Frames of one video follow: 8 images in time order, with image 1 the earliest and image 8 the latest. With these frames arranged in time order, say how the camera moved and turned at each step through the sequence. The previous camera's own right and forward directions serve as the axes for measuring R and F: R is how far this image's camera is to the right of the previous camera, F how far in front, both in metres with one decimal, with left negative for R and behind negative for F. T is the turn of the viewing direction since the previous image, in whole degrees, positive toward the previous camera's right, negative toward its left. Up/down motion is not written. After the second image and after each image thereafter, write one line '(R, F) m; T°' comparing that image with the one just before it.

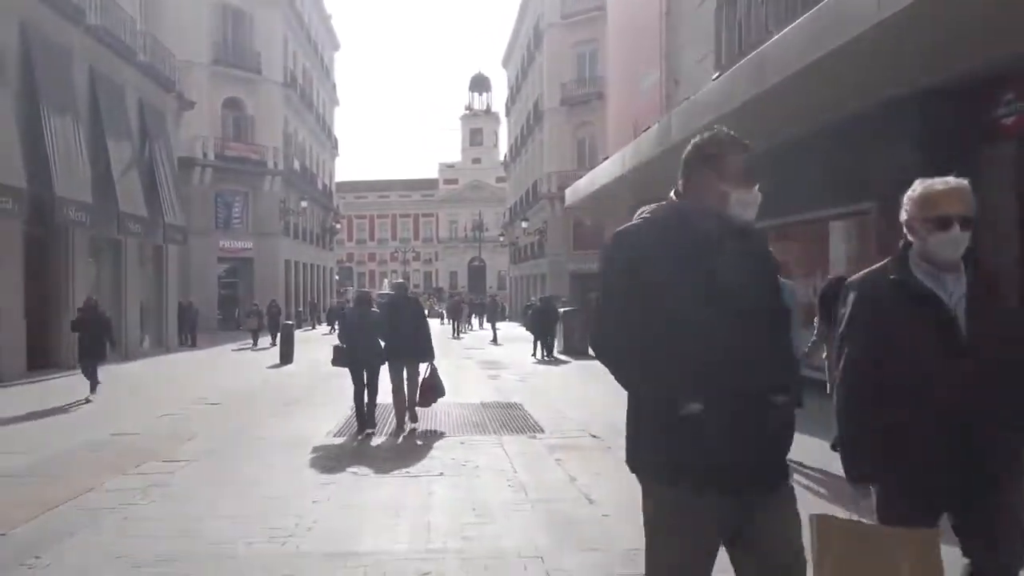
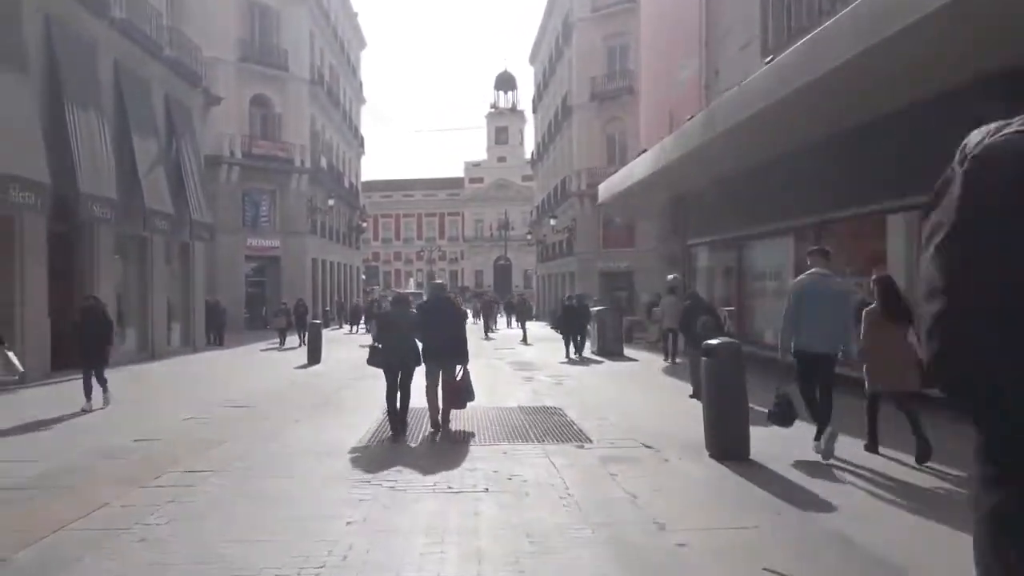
(-0.2, +0.6) m; -2°
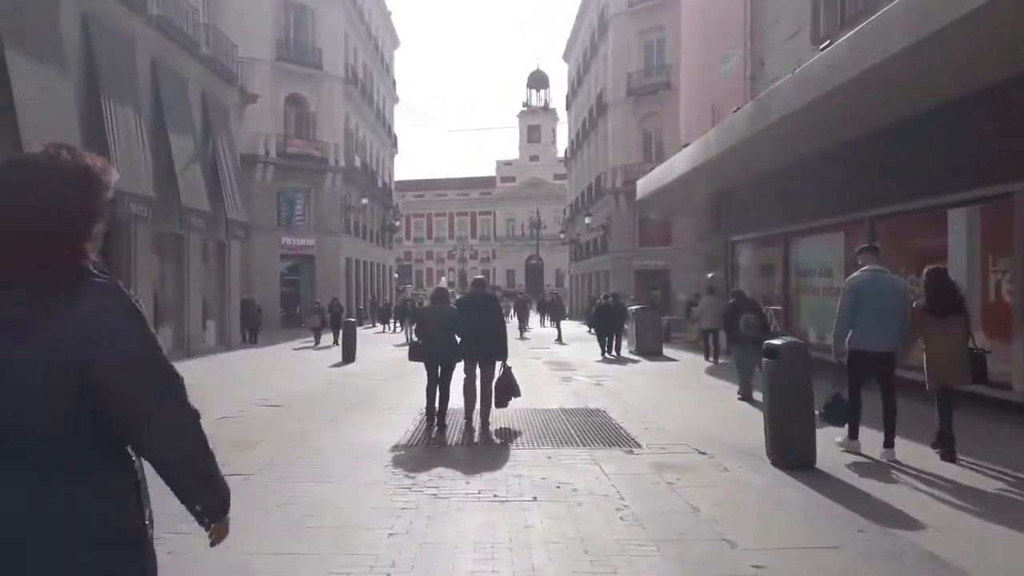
(-0.1, +0.4) m; -2°
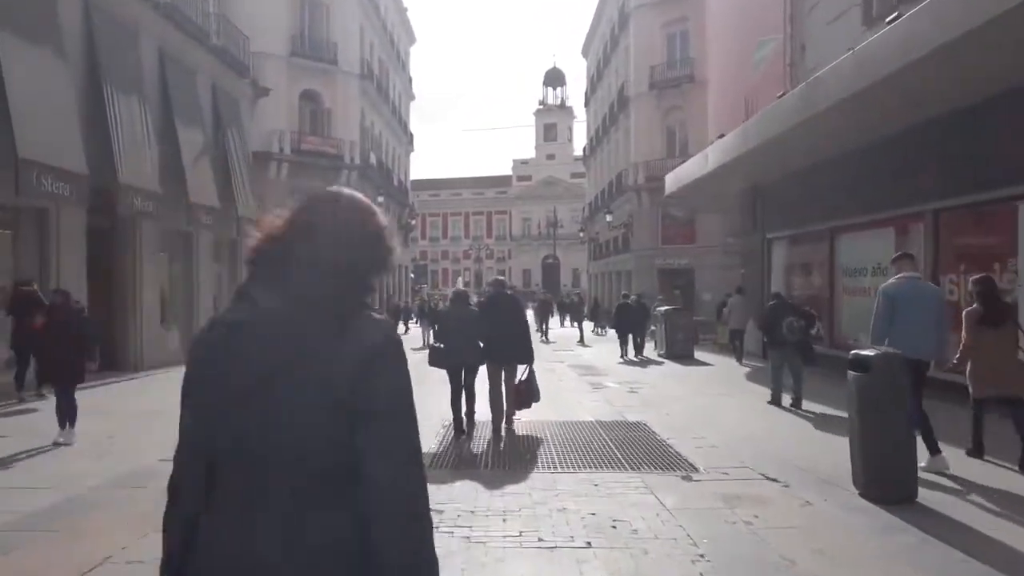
(-0.2, +0.9) m; -1°
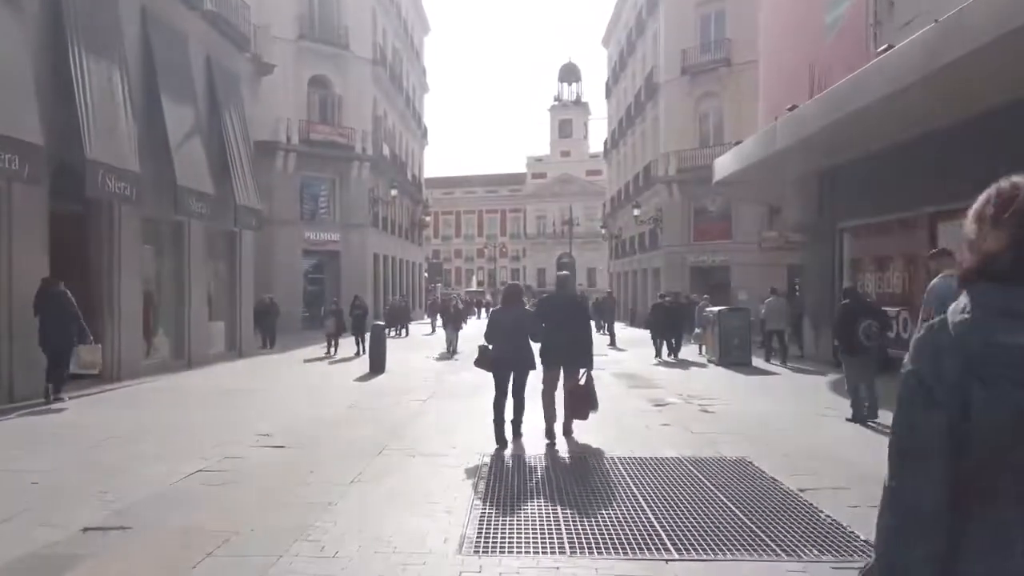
(-0.5, +2.3) m; -1°
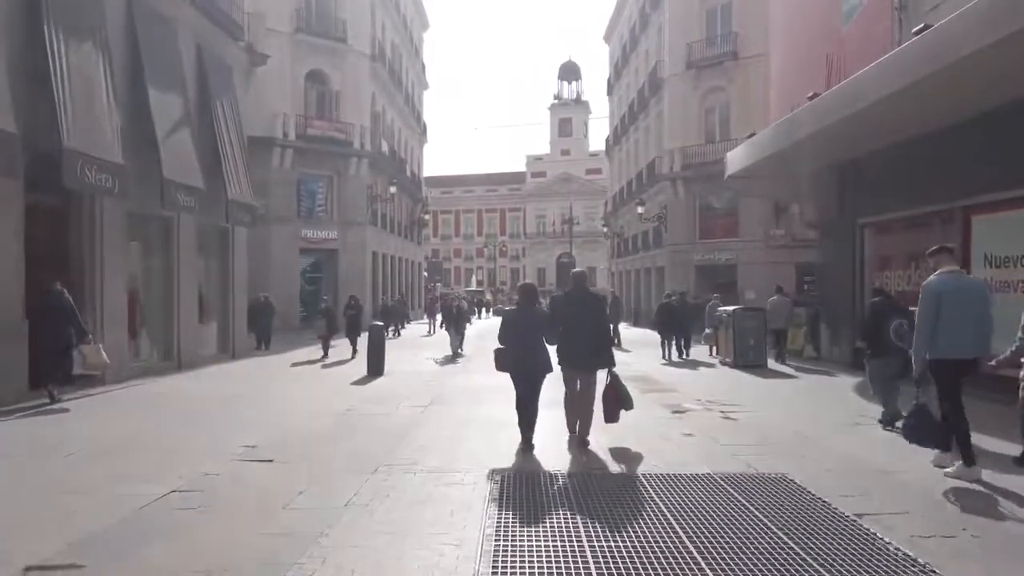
(-0.1, +0.7) m; 0°
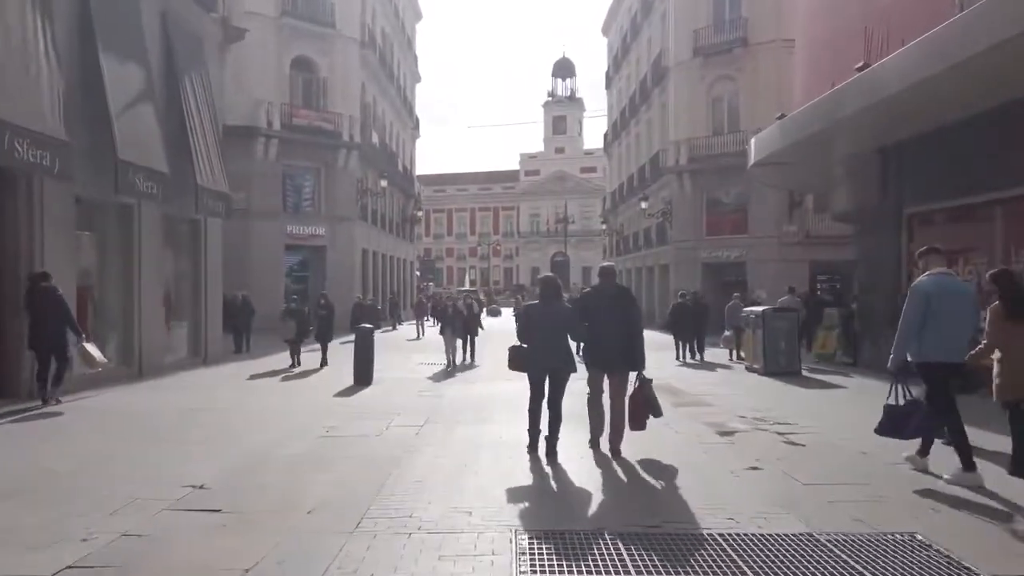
(-0.2, +1.7) m; +1°
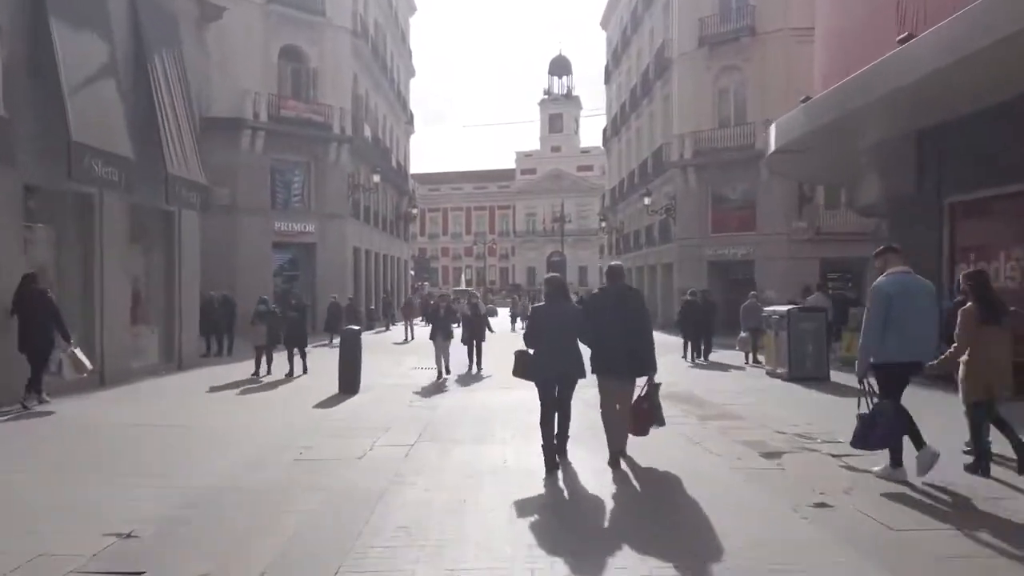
(-0.1, +1.3) m; 0°
